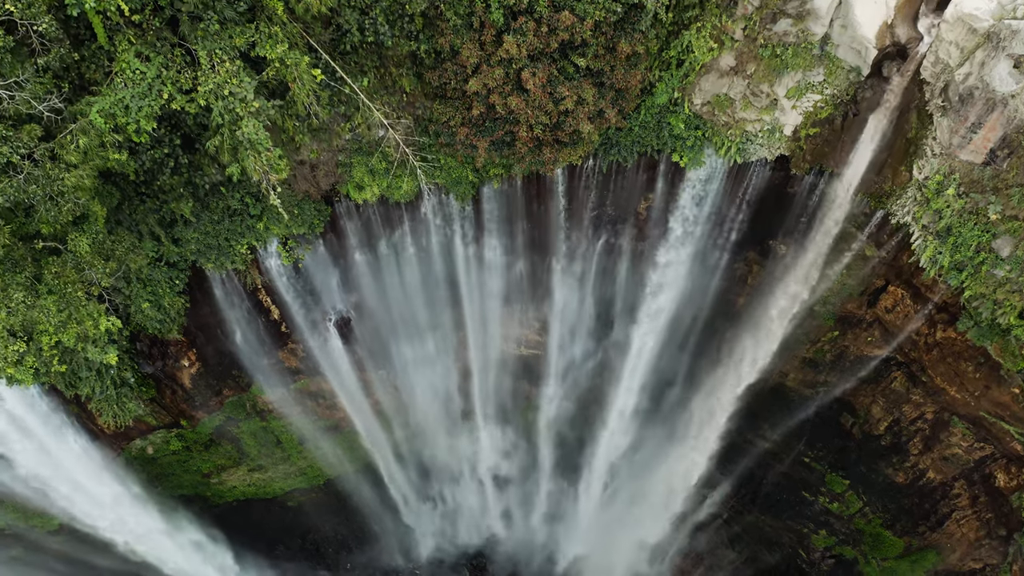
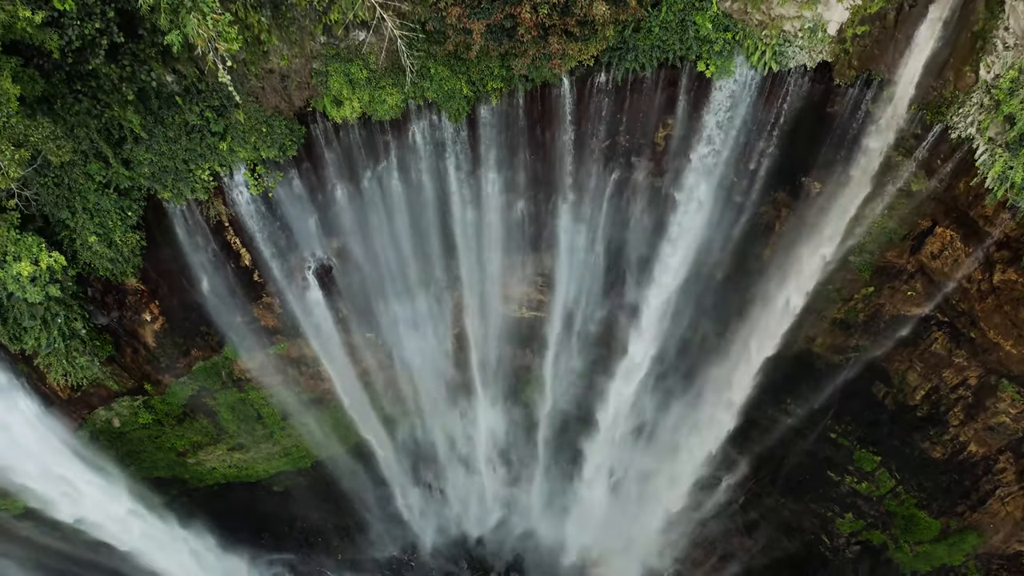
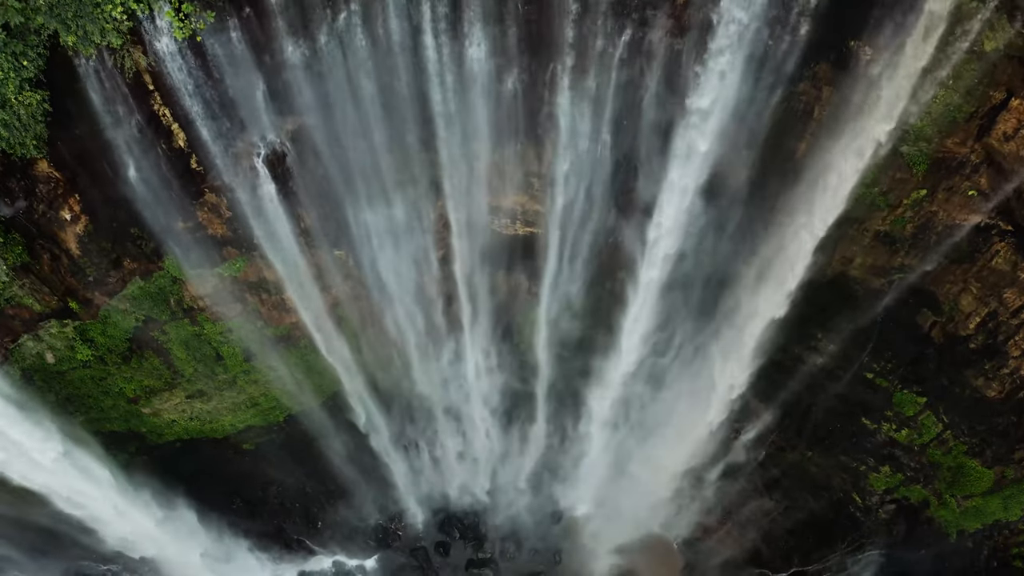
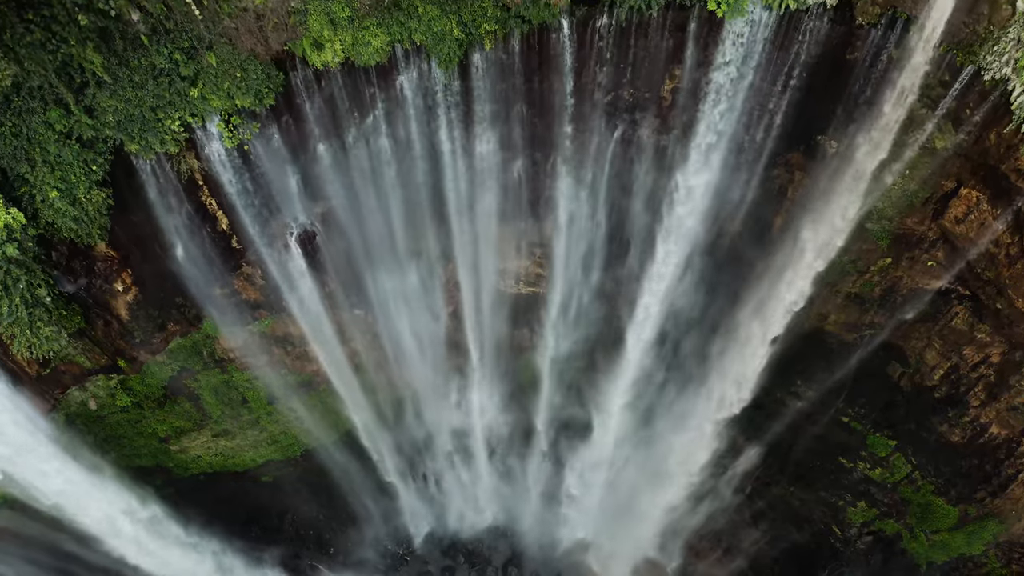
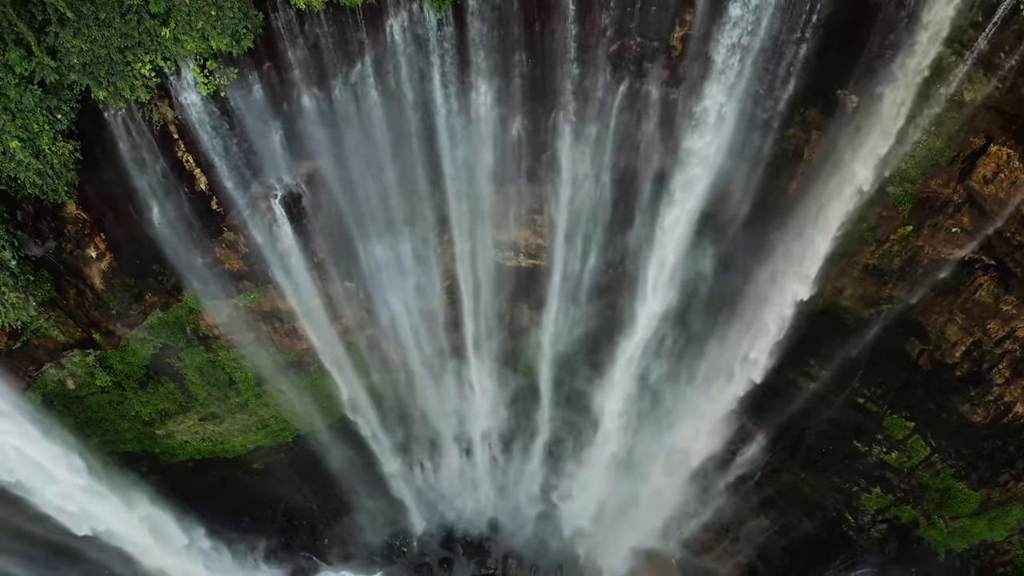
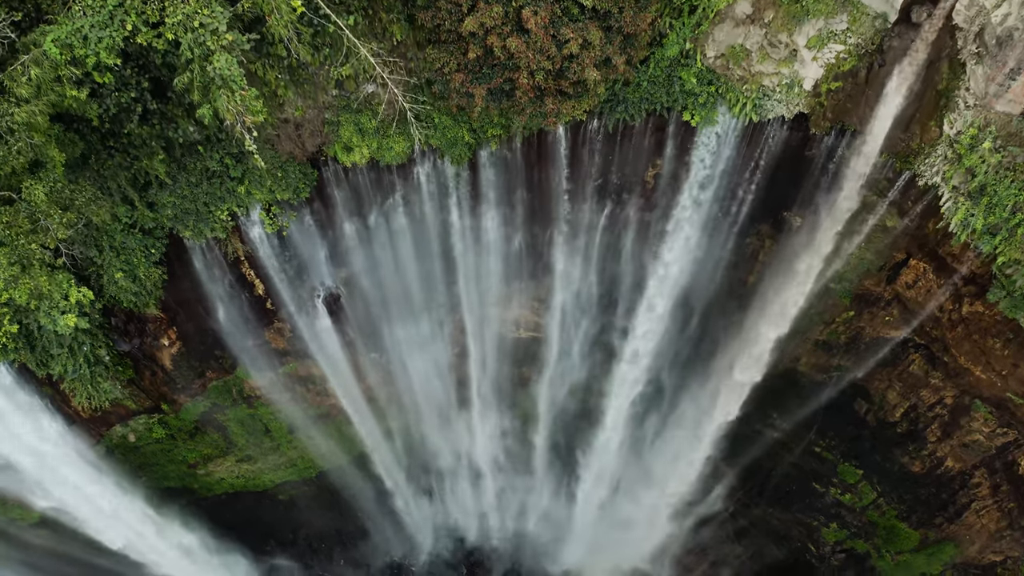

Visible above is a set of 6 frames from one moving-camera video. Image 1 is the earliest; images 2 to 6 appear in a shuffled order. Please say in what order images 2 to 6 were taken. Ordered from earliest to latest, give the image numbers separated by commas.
6, 2, 4, 5, 3
